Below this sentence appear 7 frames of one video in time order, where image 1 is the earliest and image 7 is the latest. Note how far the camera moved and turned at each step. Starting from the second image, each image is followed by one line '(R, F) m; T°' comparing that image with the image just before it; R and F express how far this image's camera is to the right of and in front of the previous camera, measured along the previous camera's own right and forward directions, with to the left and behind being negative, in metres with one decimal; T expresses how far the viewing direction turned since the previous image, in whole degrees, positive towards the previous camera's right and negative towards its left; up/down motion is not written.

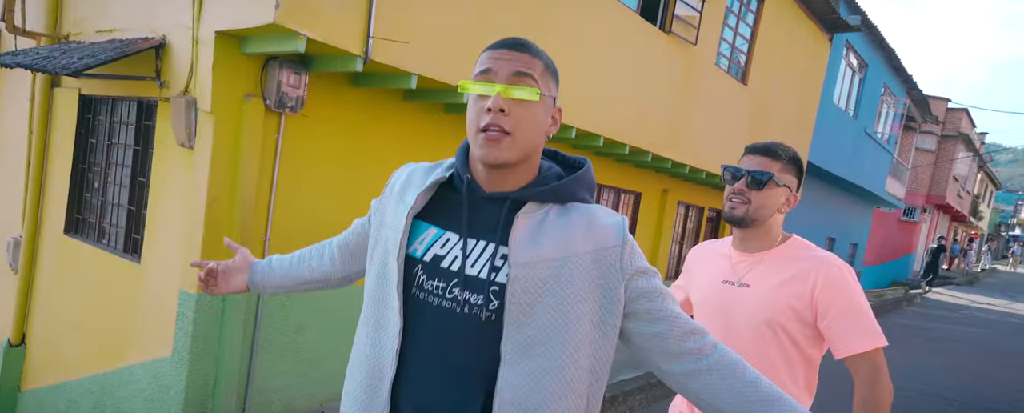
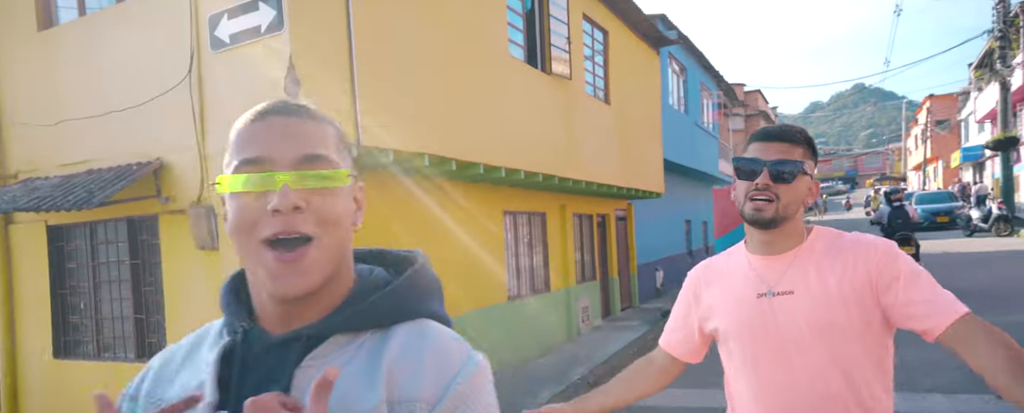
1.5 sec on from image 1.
(-1.0, -0.9) m; +13°
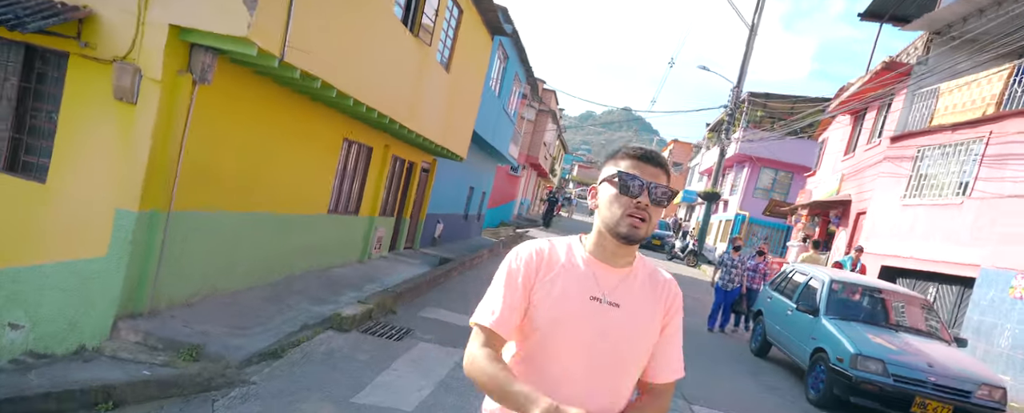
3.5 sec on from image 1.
(-1.0, -1.6) m; +22°
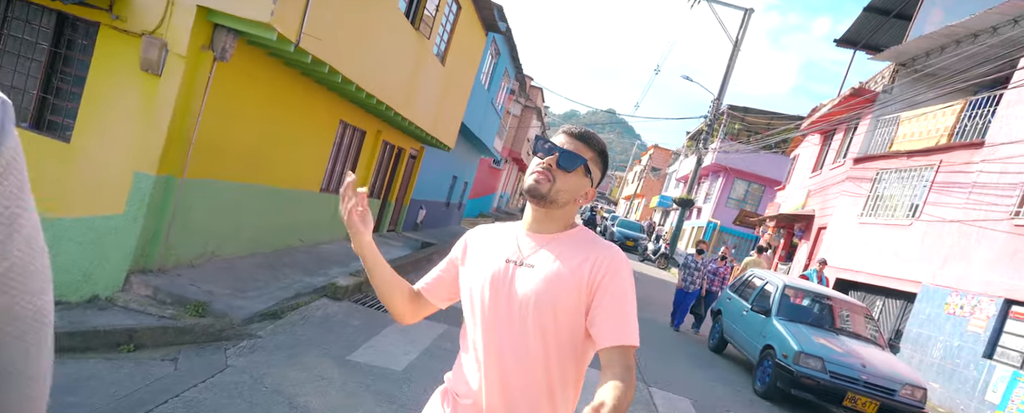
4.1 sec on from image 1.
(-0.1, -0.5) m; +2°
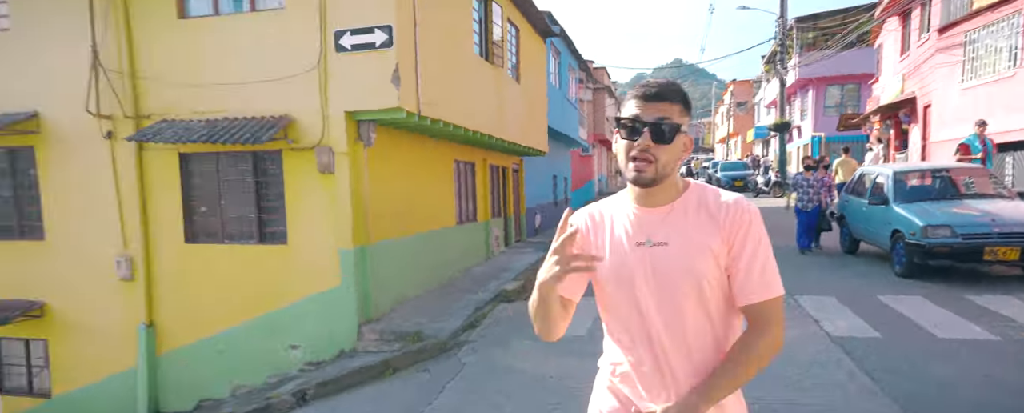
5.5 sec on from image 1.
(-0.2, -1.2) m; -9°
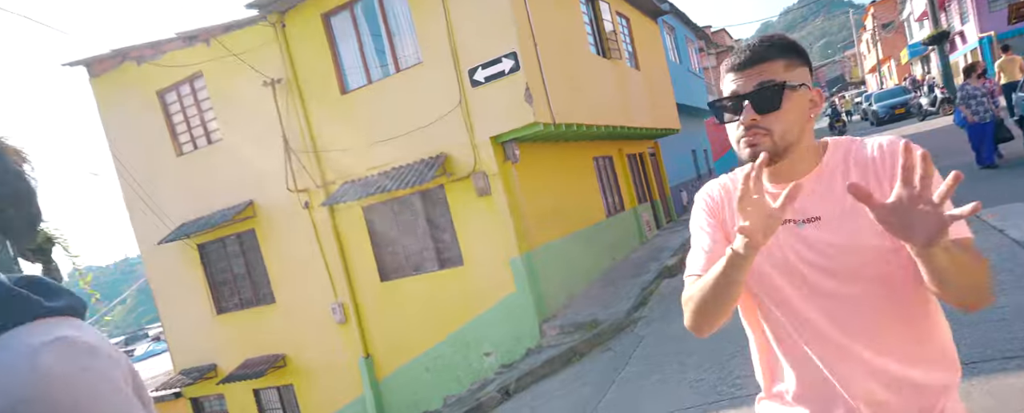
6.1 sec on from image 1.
(0.0, -0.6) m; -14°
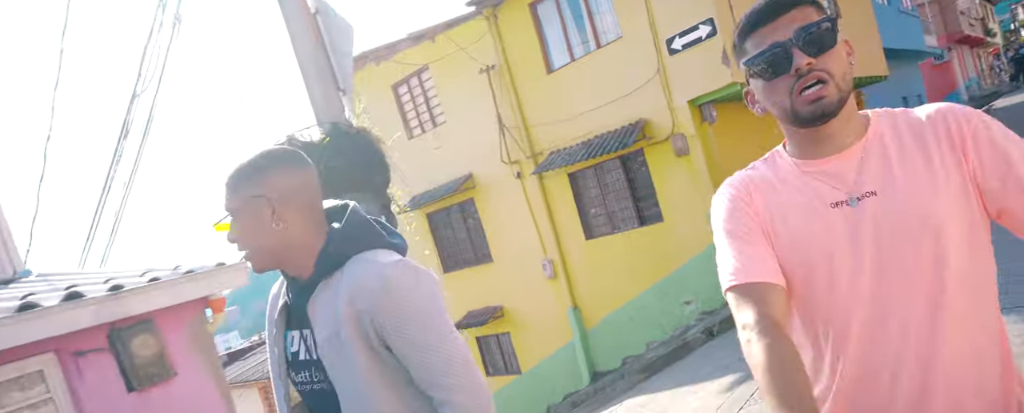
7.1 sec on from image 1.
(-0.2, -1.0) m; -17°
